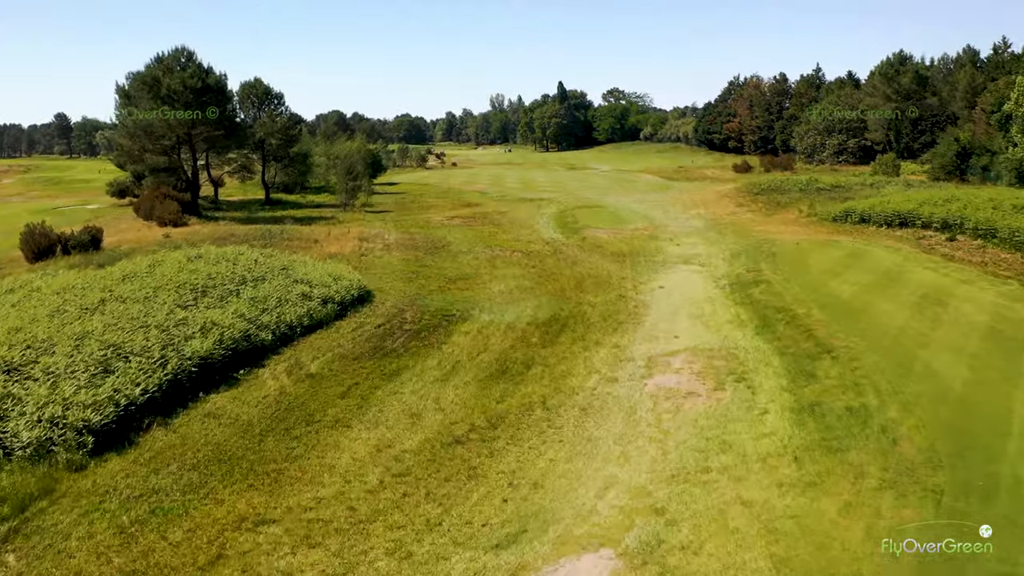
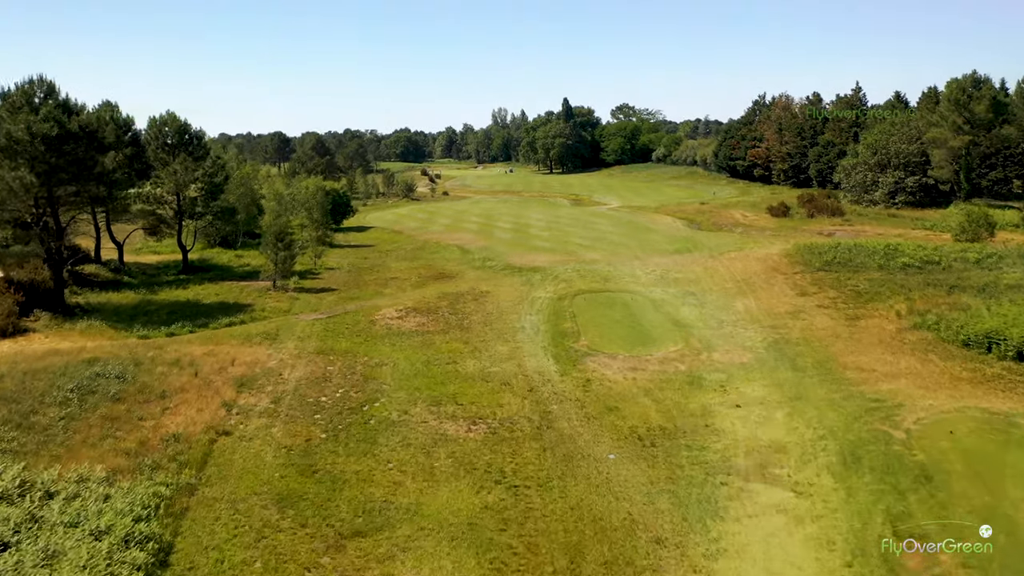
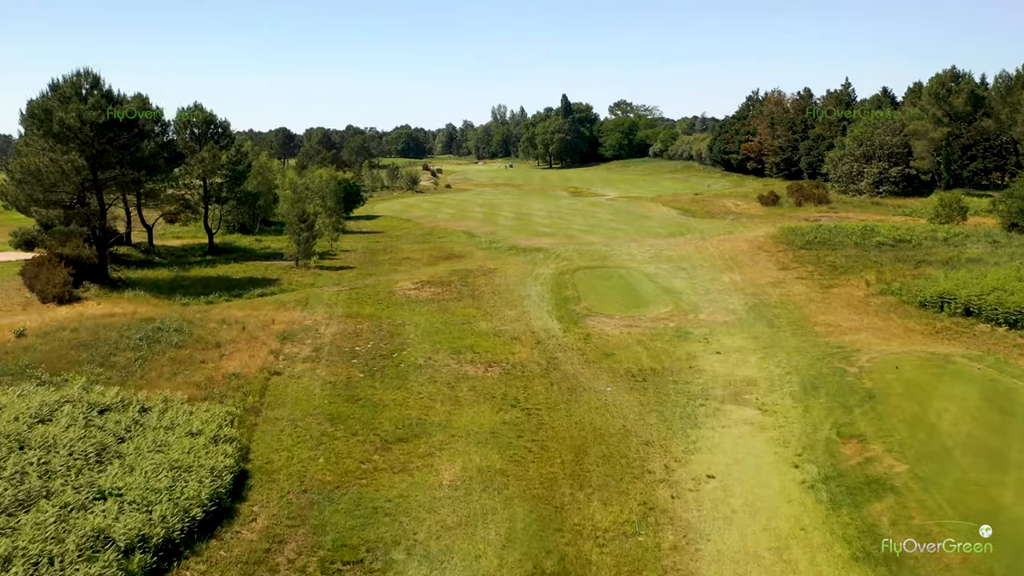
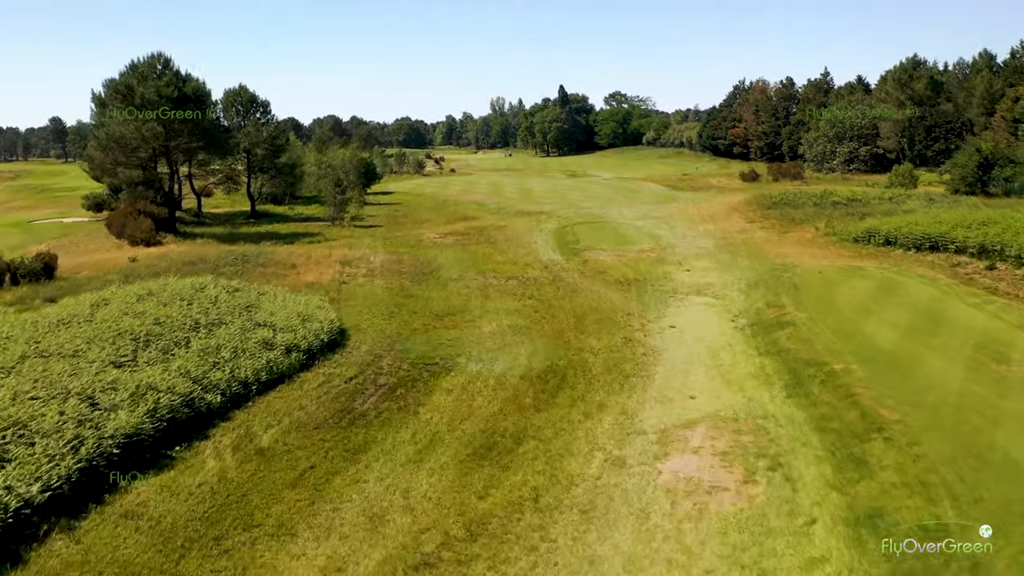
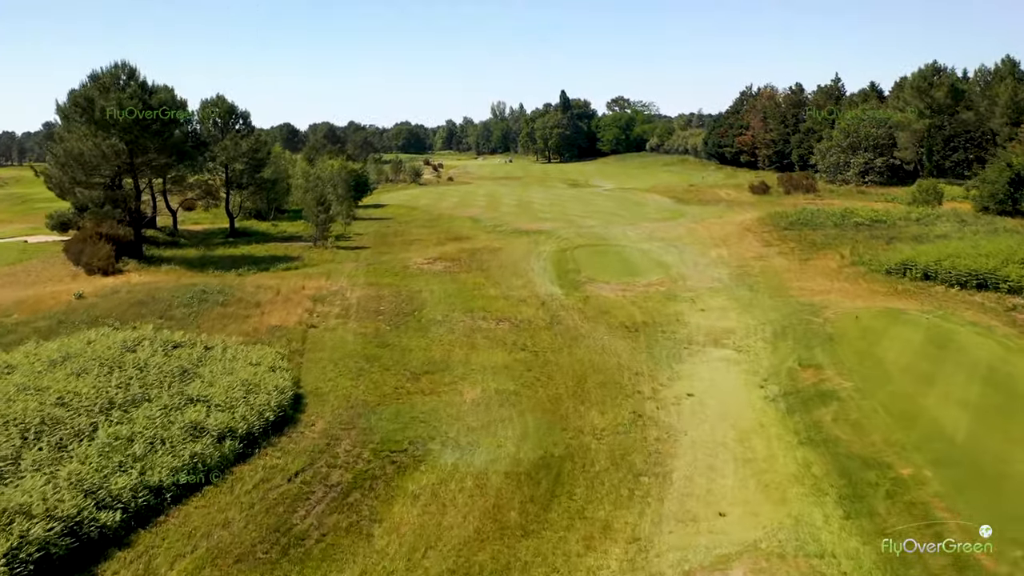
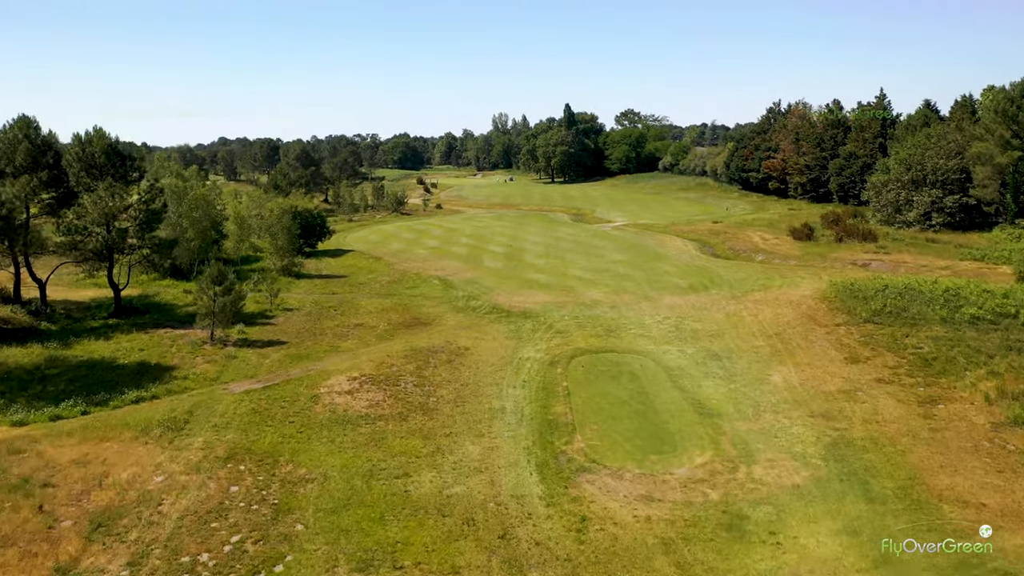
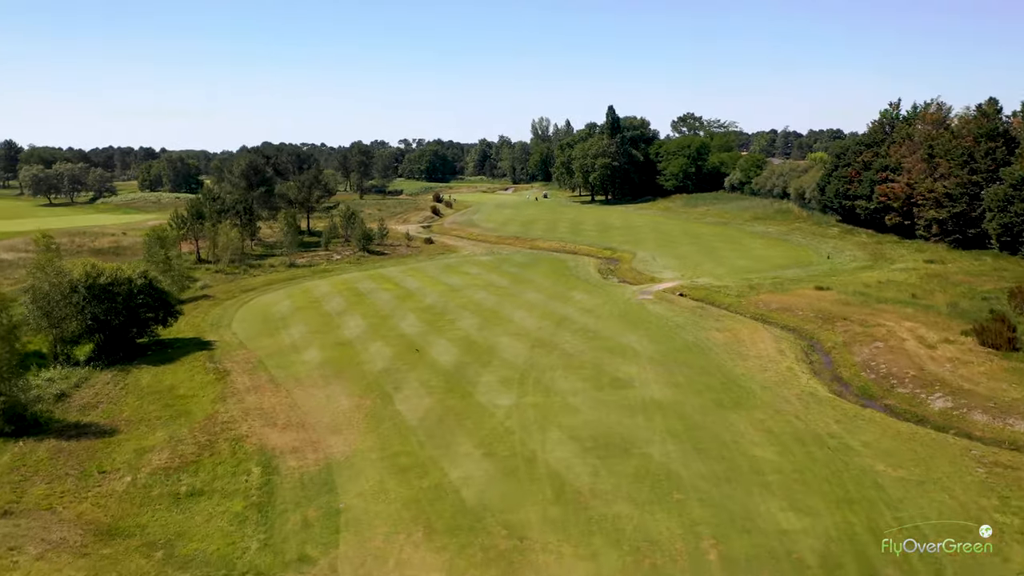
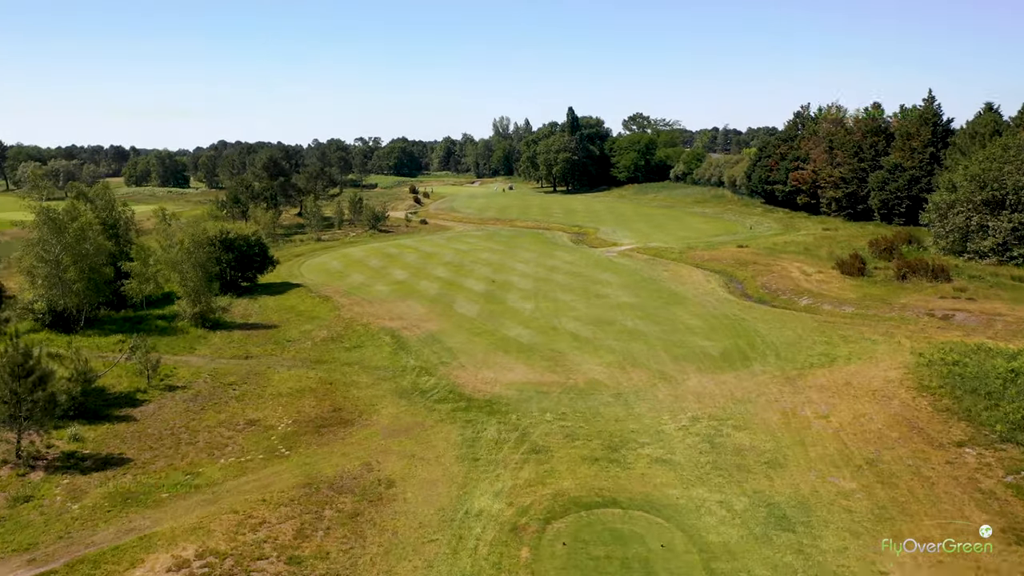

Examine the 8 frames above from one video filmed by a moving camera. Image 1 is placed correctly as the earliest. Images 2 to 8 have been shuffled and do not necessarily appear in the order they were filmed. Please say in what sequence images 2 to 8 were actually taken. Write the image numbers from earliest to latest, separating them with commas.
4, 5, 3, 2, 6, 8, 7
